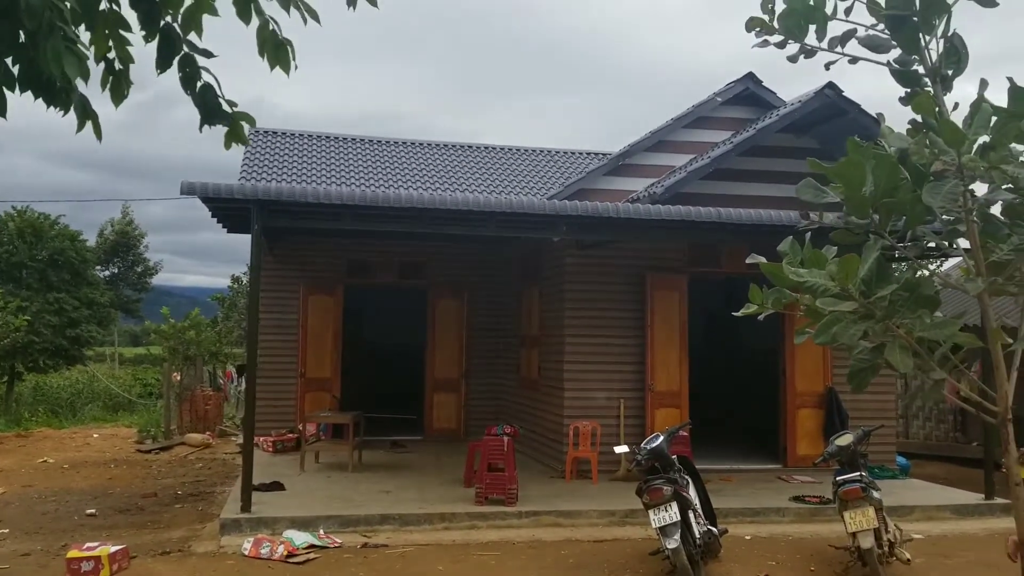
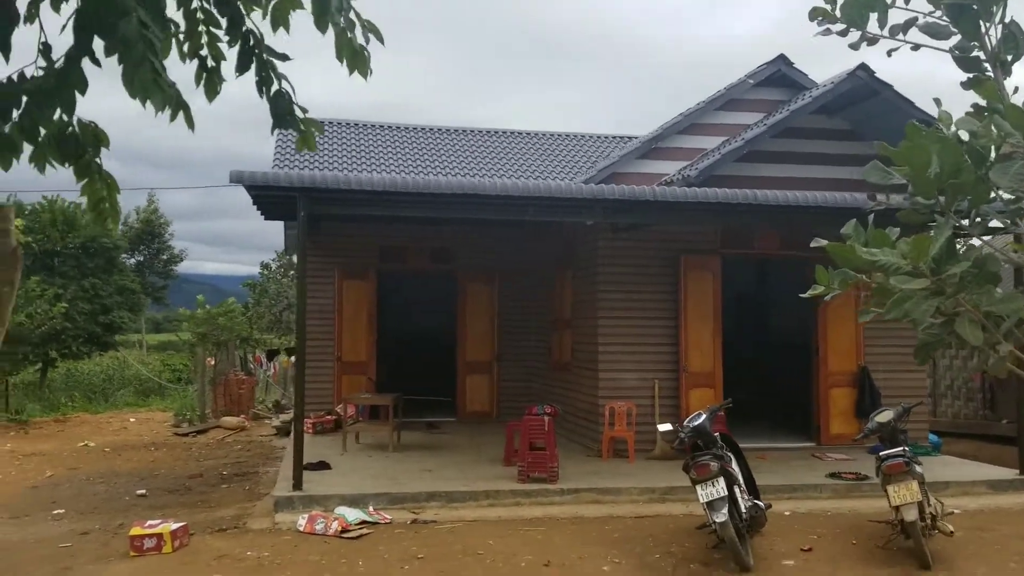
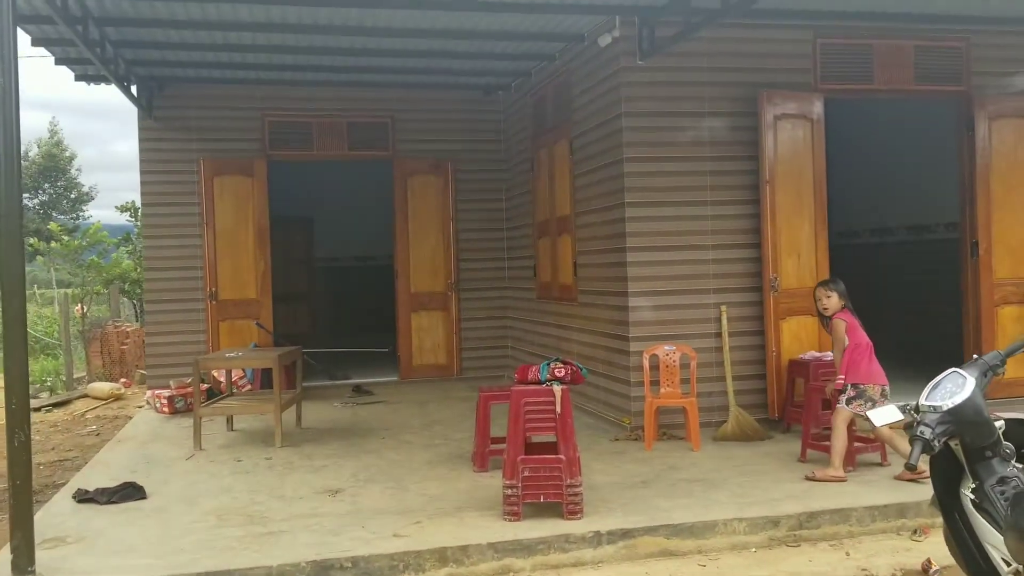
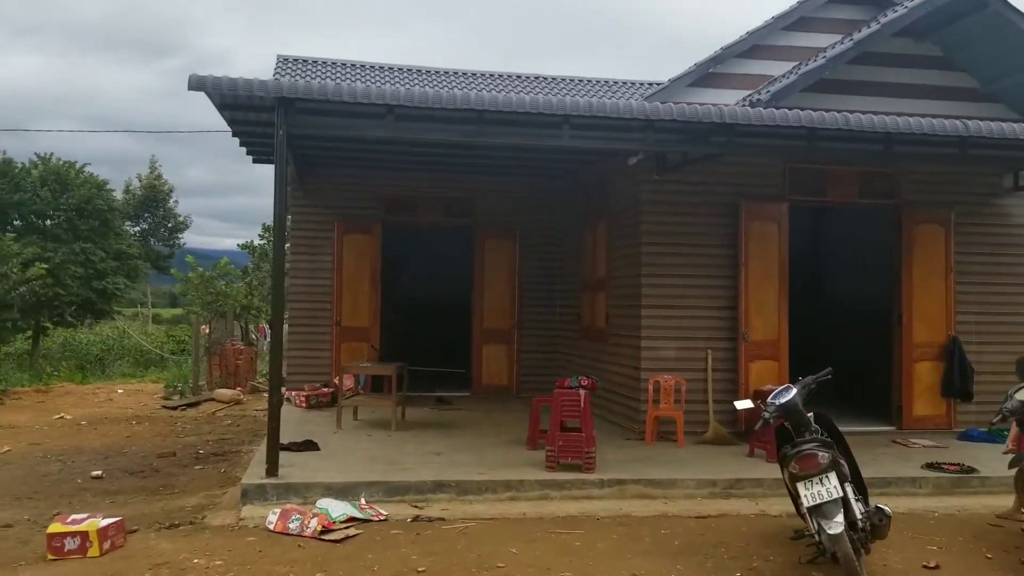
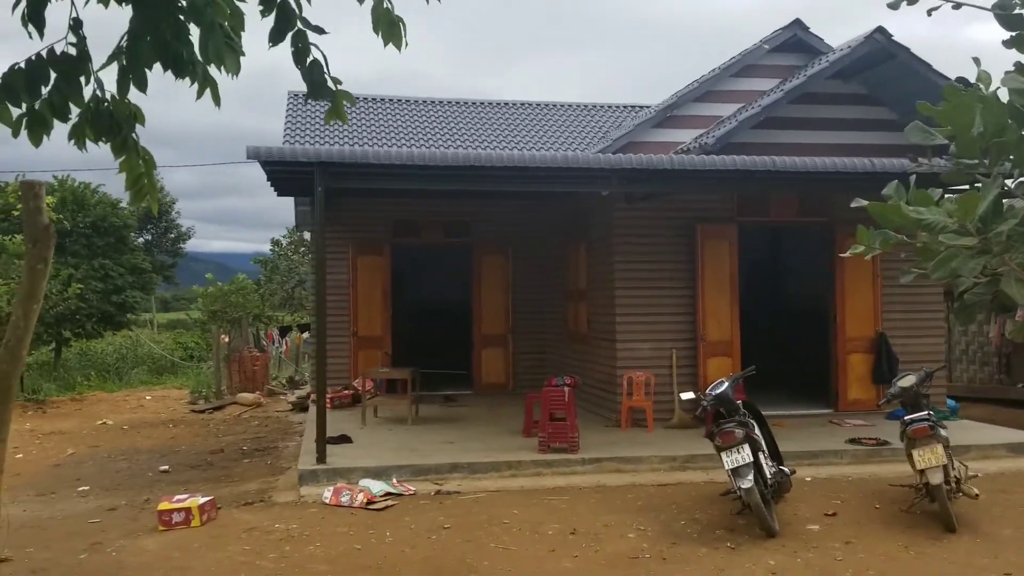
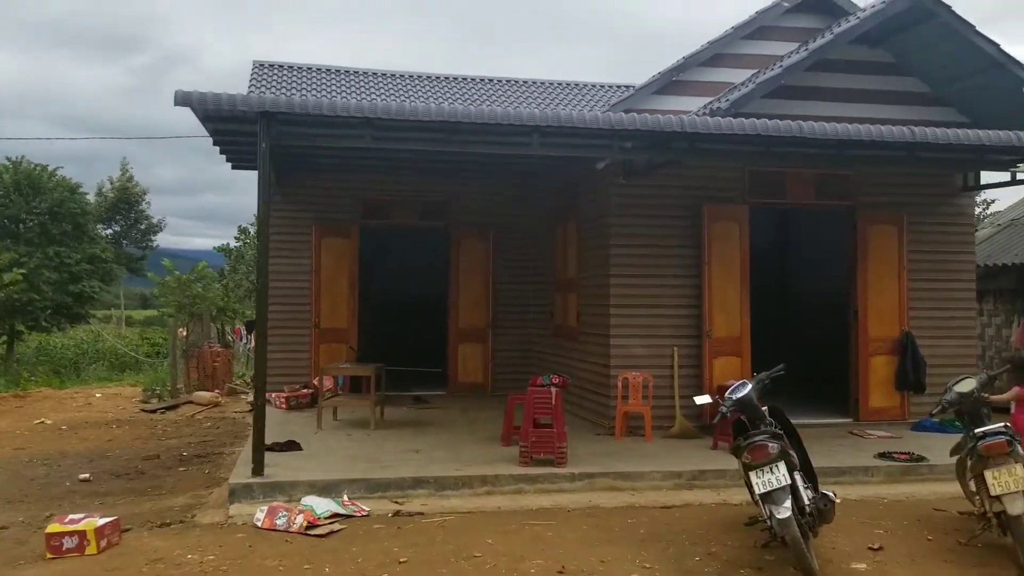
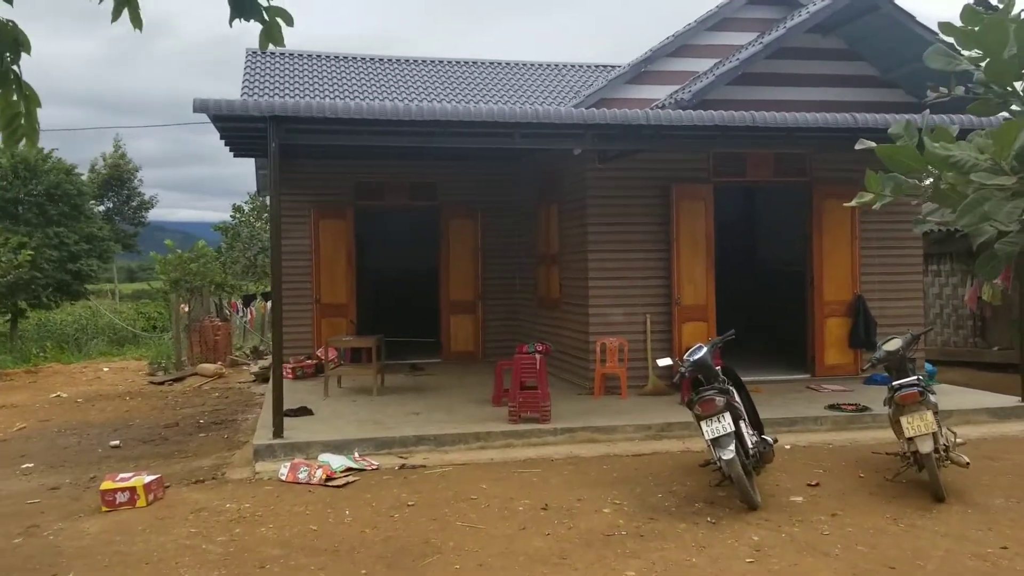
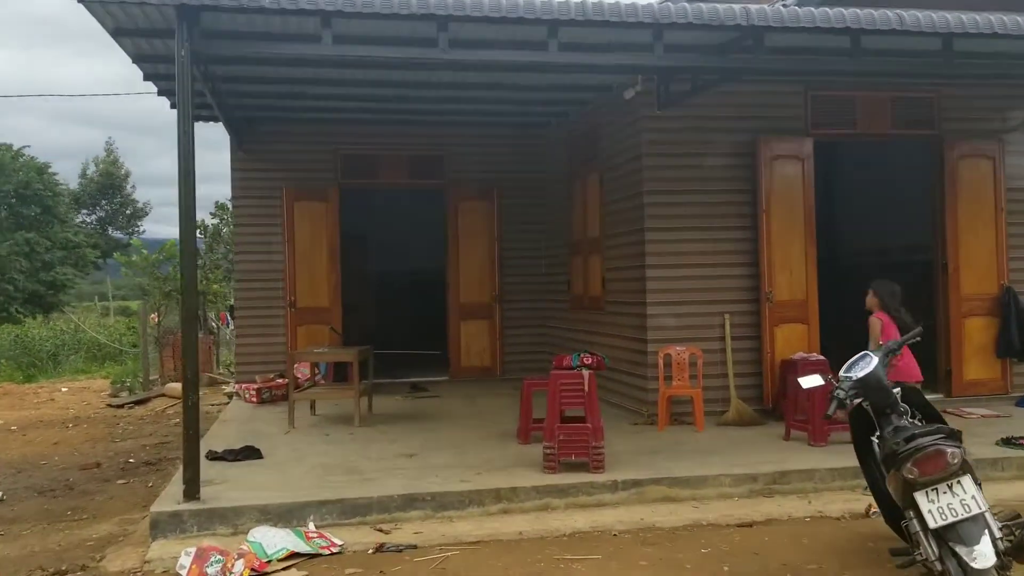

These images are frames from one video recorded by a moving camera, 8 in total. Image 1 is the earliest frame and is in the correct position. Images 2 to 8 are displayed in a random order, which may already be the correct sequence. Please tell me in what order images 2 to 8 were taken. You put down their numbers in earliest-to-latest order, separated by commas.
2, 5, 7, 6, 4, 8, 3
